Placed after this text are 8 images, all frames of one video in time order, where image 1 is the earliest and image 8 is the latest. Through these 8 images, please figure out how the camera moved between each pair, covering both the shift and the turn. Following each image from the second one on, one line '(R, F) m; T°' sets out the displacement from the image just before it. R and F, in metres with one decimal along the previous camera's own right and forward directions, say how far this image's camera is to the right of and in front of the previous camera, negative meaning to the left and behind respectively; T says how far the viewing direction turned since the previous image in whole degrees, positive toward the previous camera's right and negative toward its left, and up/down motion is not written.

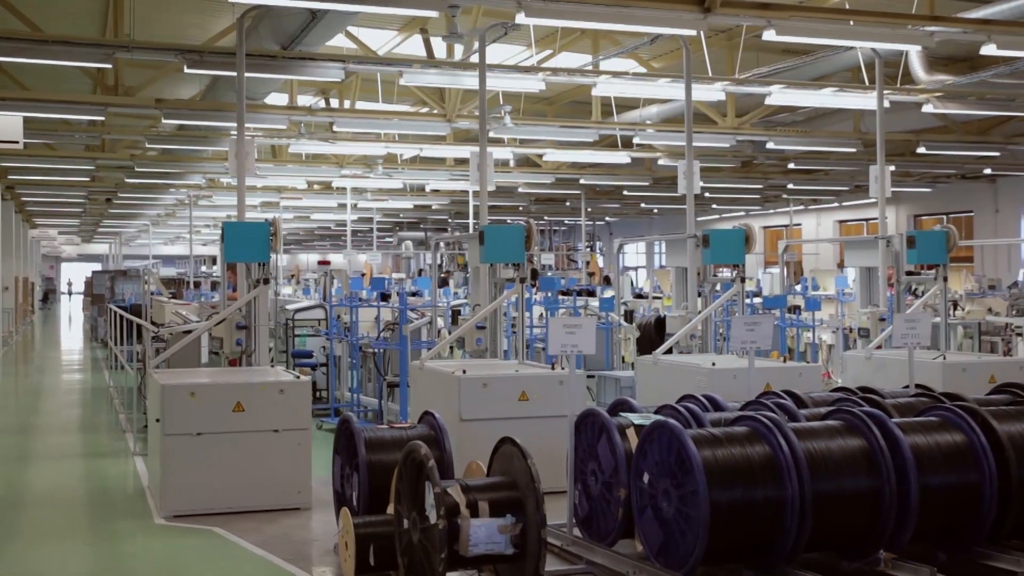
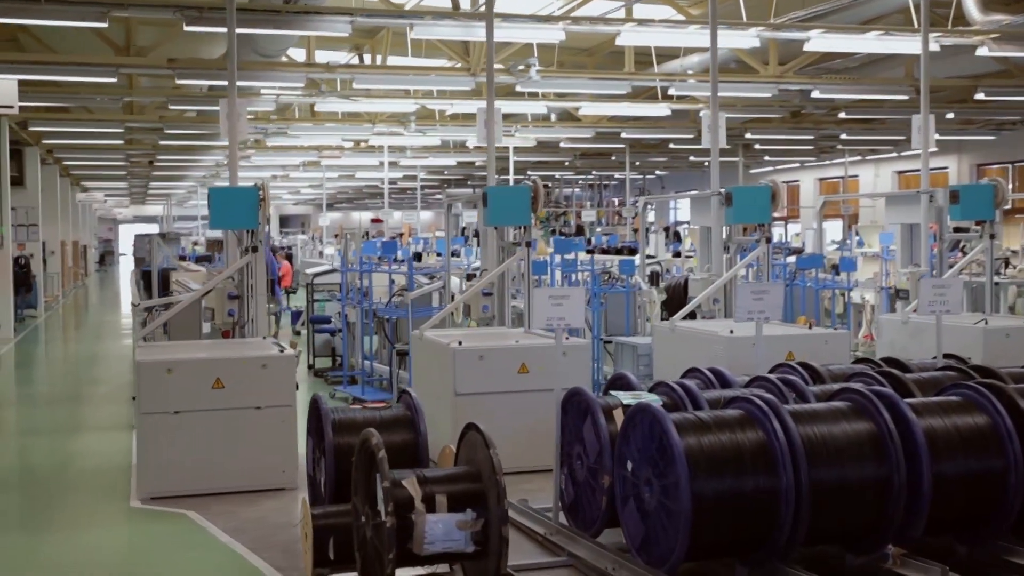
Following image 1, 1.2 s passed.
(+0.3, +0.4) m; -3°
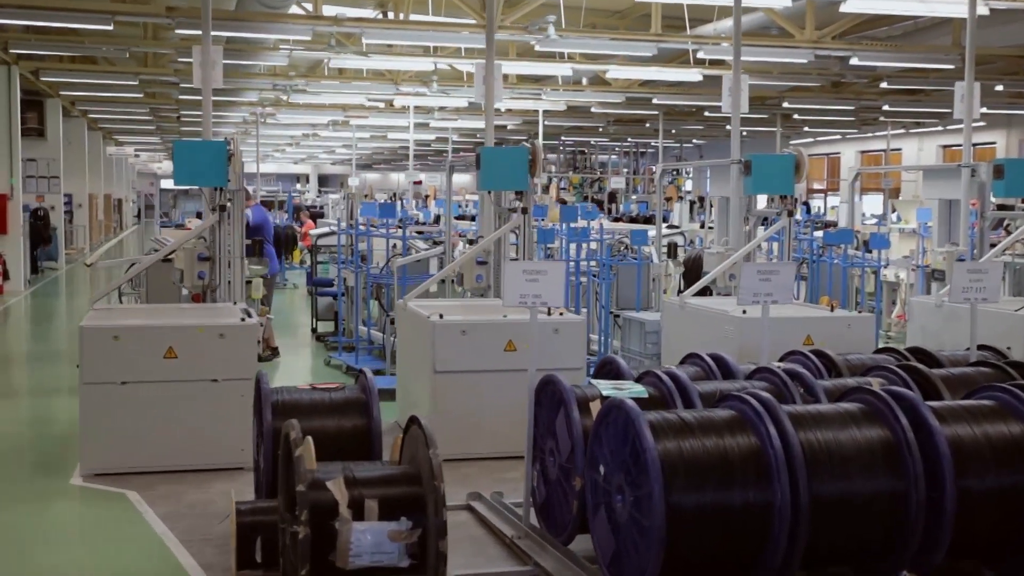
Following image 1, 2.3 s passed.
(+0.2, +0.6) m; -2°
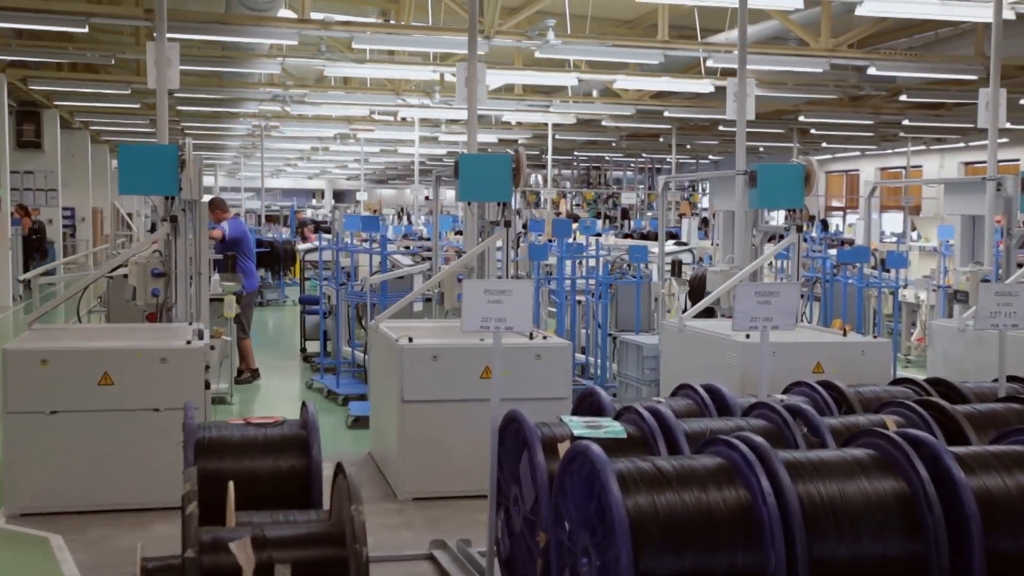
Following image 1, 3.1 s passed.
(+0.2, +0.5) m; -1°
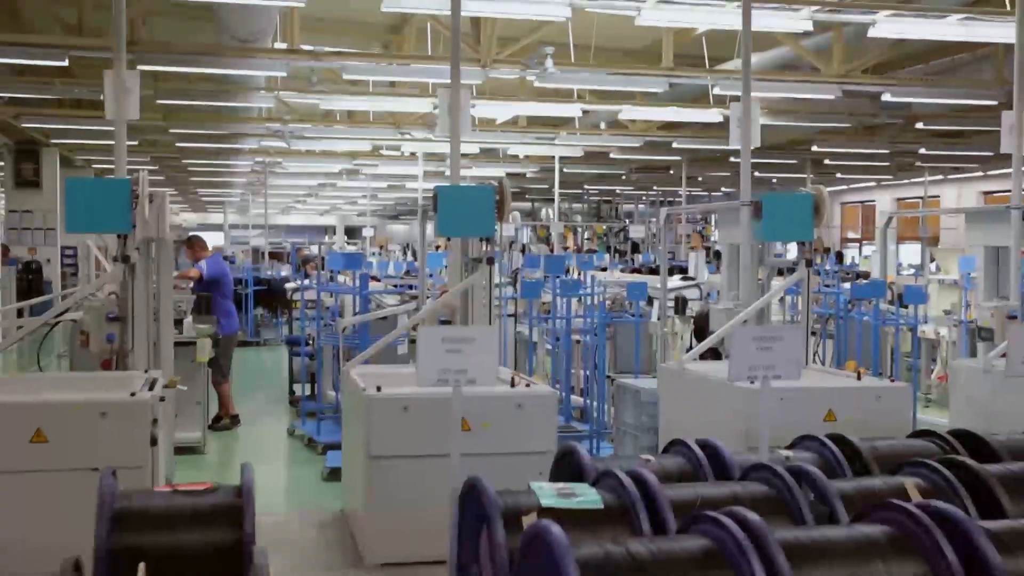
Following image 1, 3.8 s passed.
(+0.2, +0.5) m; -1°
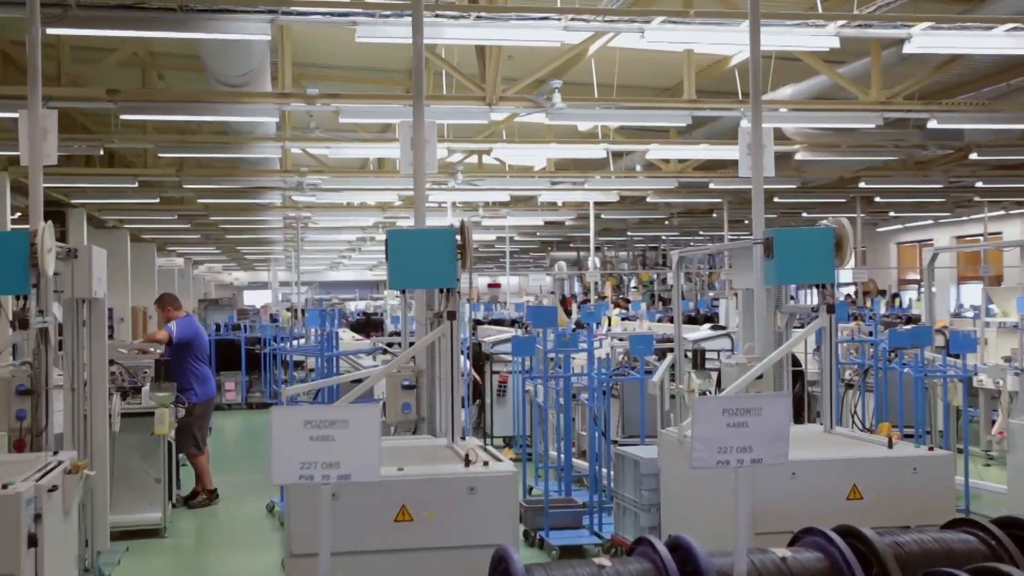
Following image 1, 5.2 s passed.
(+0.4, +0.8) m; -3°
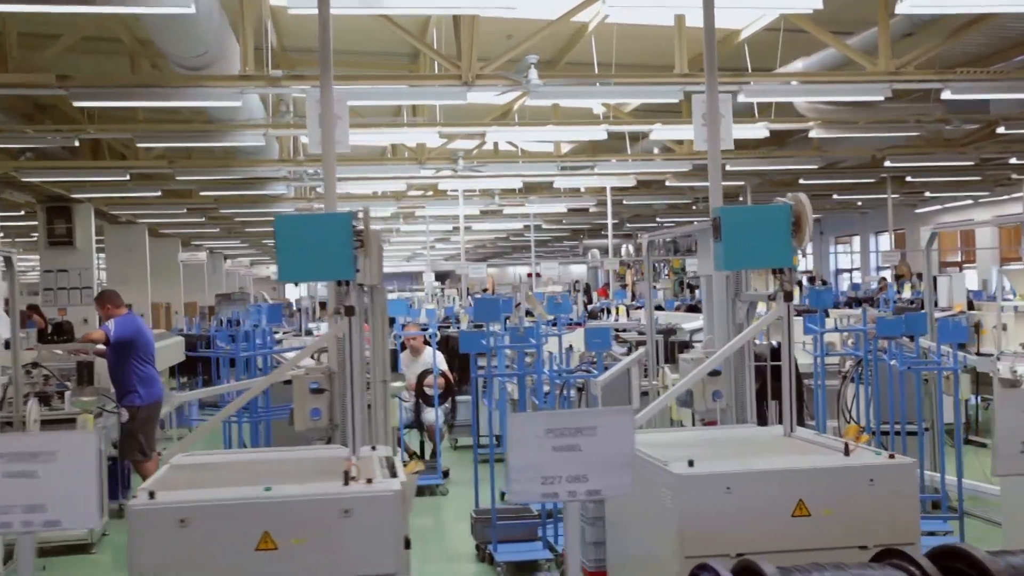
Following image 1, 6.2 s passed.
(+0.5, +0.5) m; -2°
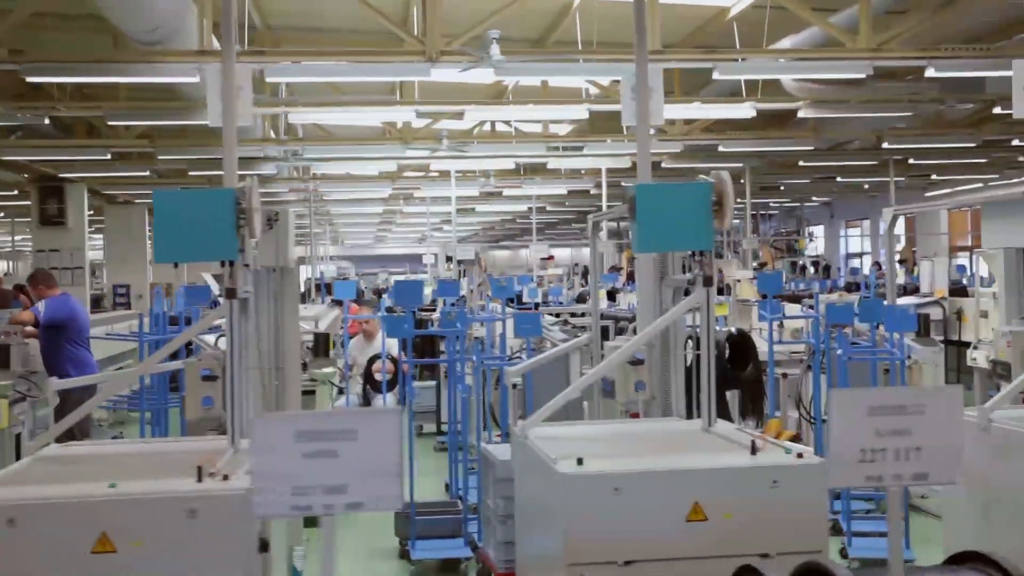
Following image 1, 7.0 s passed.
(+0.4, +0.3) m; -1°
